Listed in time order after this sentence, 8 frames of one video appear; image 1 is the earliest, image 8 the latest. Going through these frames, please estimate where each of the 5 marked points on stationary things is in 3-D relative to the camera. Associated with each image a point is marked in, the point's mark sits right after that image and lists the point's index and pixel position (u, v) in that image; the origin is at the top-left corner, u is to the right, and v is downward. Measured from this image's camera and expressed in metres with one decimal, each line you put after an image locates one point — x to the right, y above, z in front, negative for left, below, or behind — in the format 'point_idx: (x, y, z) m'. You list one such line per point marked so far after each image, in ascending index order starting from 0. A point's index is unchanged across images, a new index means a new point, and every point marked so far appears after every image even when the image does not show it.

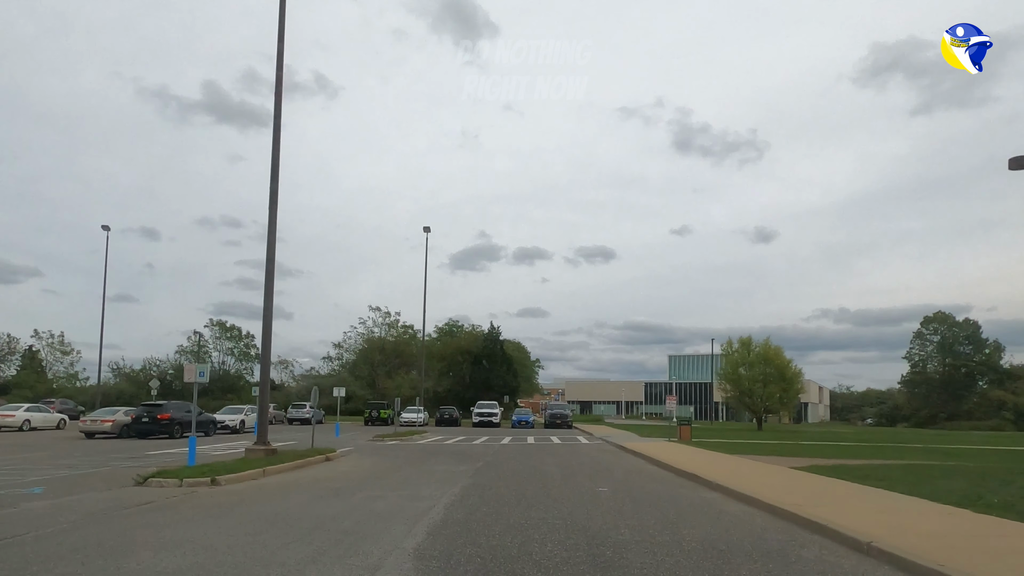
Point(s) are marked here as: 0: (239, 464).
0: (-6.3, -4.1, +17.7) m
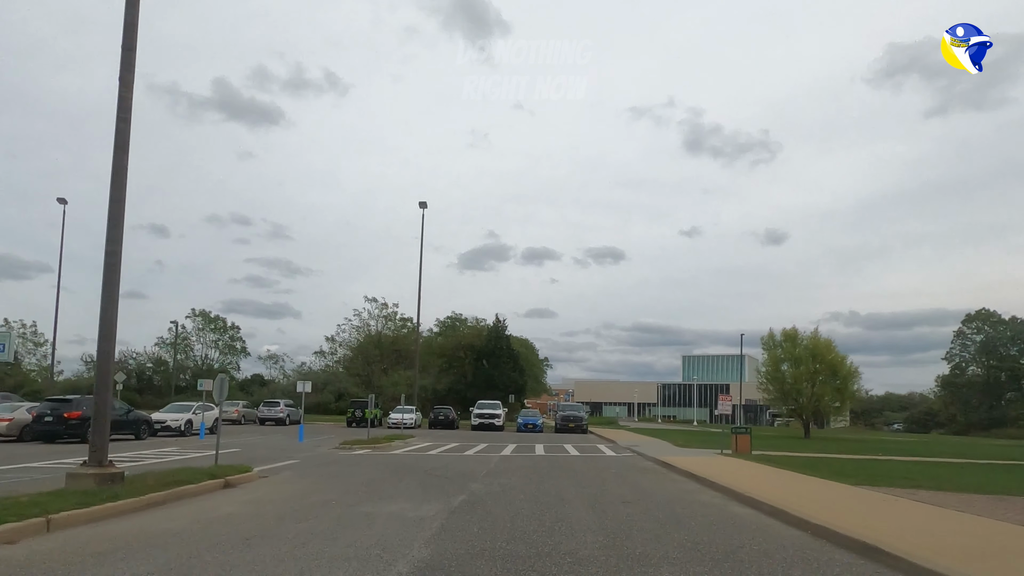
0: (-6.3, -2.8, +10.0) m
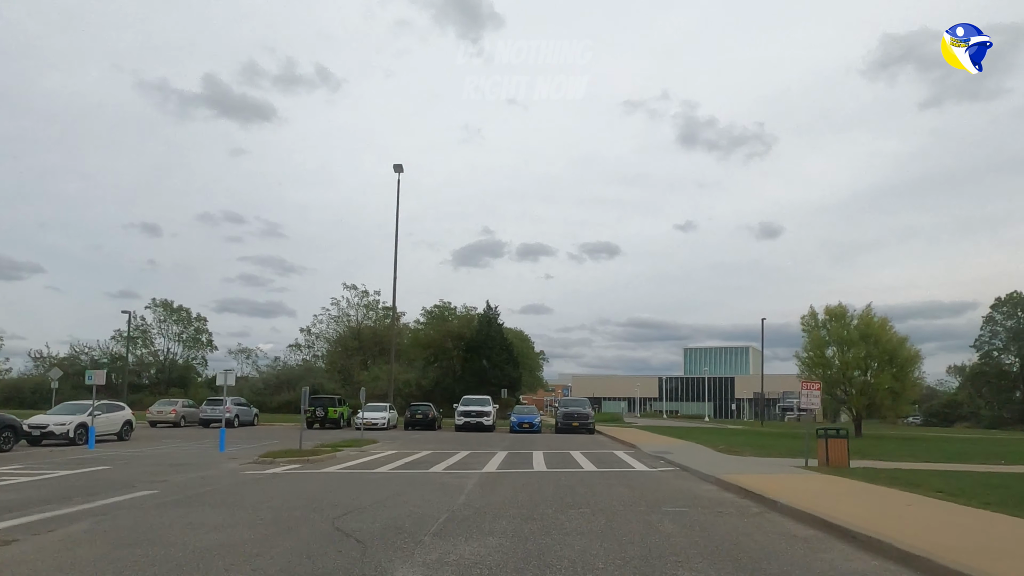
0: (-6.5, -1.6, +1.8) m
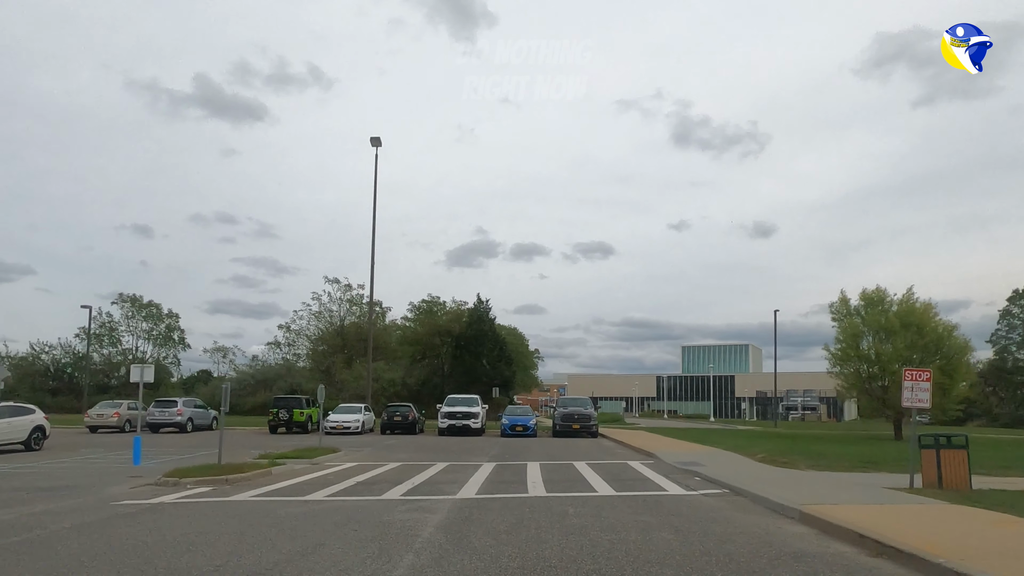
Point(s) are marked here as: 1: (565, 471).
0: (-6.6, -0.8, -3.3) m
1: (+1.3, -4.4, +18.4) m
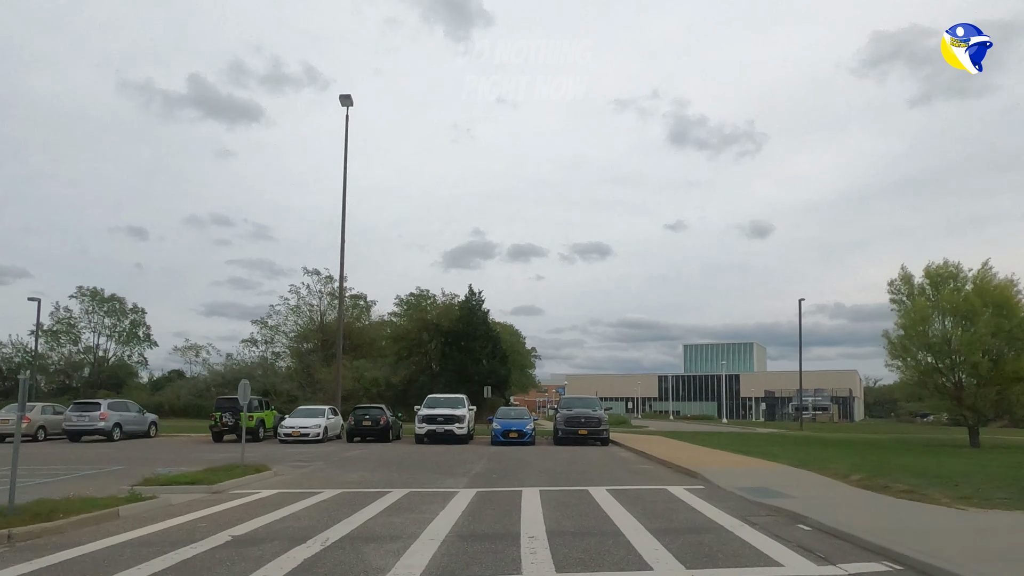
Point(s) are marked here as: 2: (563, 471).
0: (-6.8, +0.1, -9.6) m
1: (+1.0, -3.4, +12.1) m
2: (+1.2, -4.4, +18.5) m
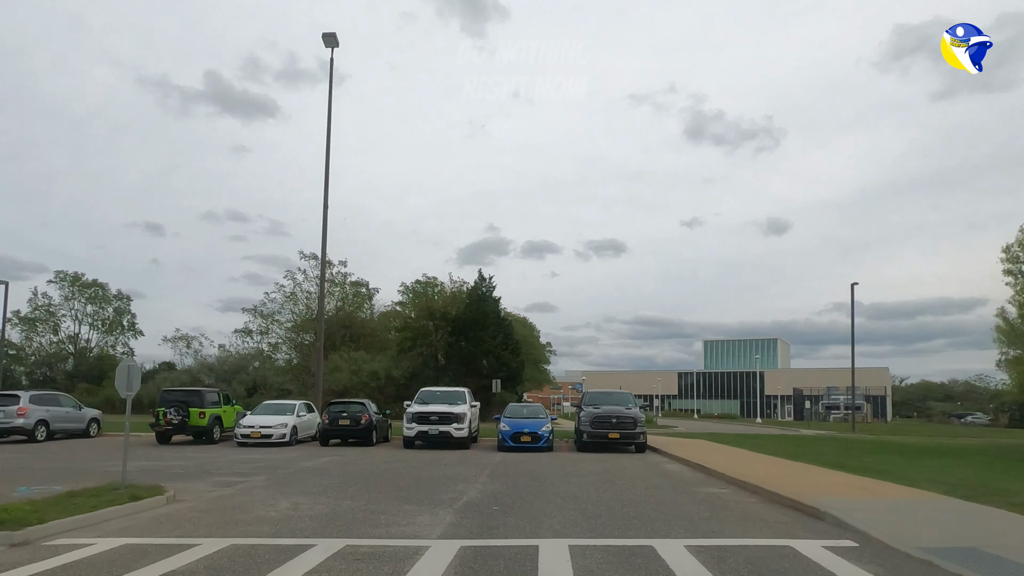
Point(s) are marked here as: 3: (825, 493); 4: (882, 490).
0: (-7.1, +1.0, -15.4) m
1: (+1.1, -2.5, +6.2) m
2: (+1.4, -3.4, +12.6) m
3: (+4.9, -3.2, +12.1) m
4: (+5.7, -3.1, +12.0) m
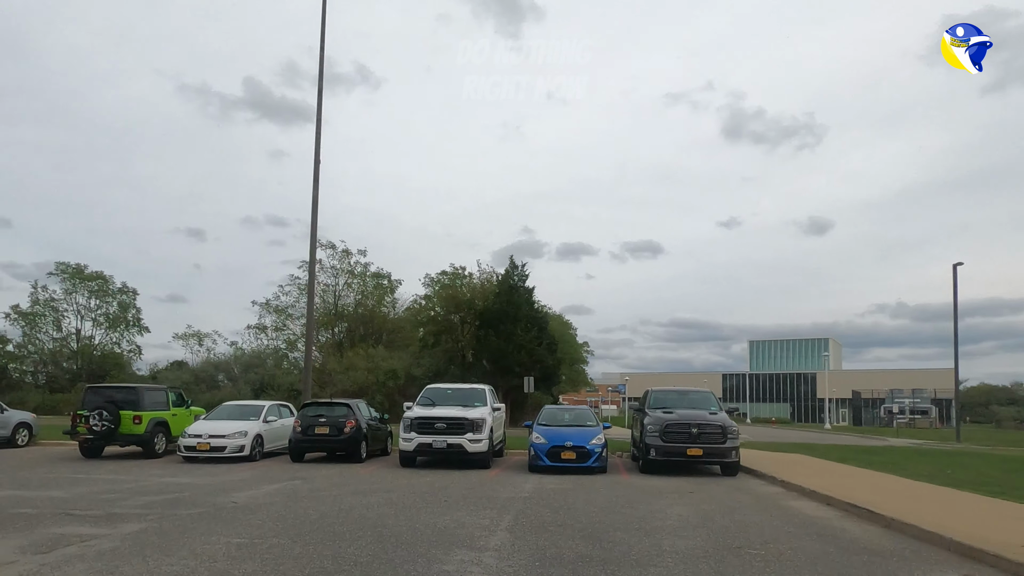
0: (-8.1, +2.0, -21.4) m
1: (+1.1, -1.5, -0.3) m
2: (+1.7, -2.4, +6.1) m
3: (+5.1, -2.2, +5.4) m
4: (+6.0, -2.1, +5.3) m
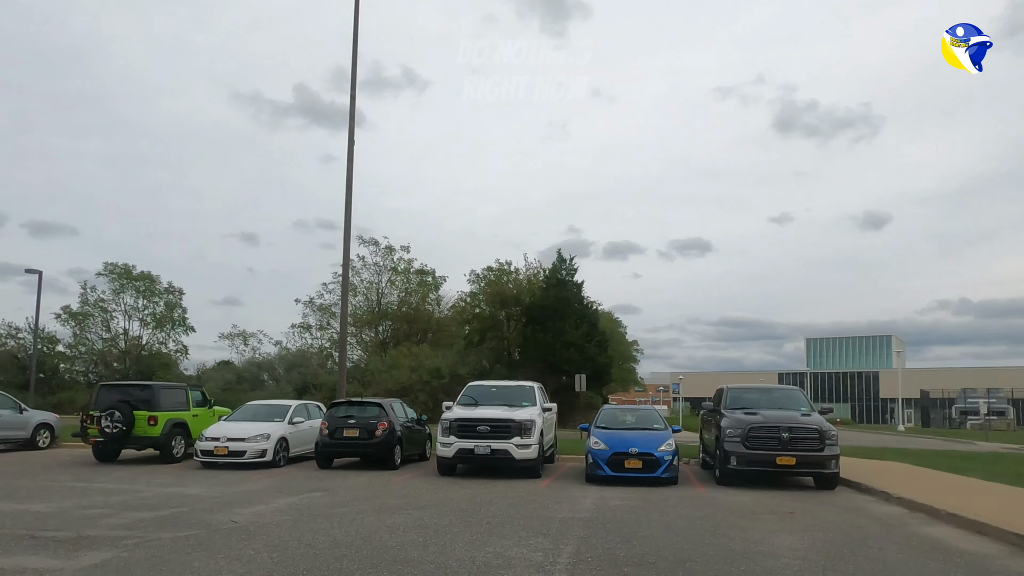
0: (-9.4, +2.3, -23.1) m
1: (+1.1, -1.2, -2.5) m
2: (+2.0, -2.1, +3.8) m
3: (+5.4, -1.8, +2.9) m
4: (+6.3, -1.7, +2.8) m
